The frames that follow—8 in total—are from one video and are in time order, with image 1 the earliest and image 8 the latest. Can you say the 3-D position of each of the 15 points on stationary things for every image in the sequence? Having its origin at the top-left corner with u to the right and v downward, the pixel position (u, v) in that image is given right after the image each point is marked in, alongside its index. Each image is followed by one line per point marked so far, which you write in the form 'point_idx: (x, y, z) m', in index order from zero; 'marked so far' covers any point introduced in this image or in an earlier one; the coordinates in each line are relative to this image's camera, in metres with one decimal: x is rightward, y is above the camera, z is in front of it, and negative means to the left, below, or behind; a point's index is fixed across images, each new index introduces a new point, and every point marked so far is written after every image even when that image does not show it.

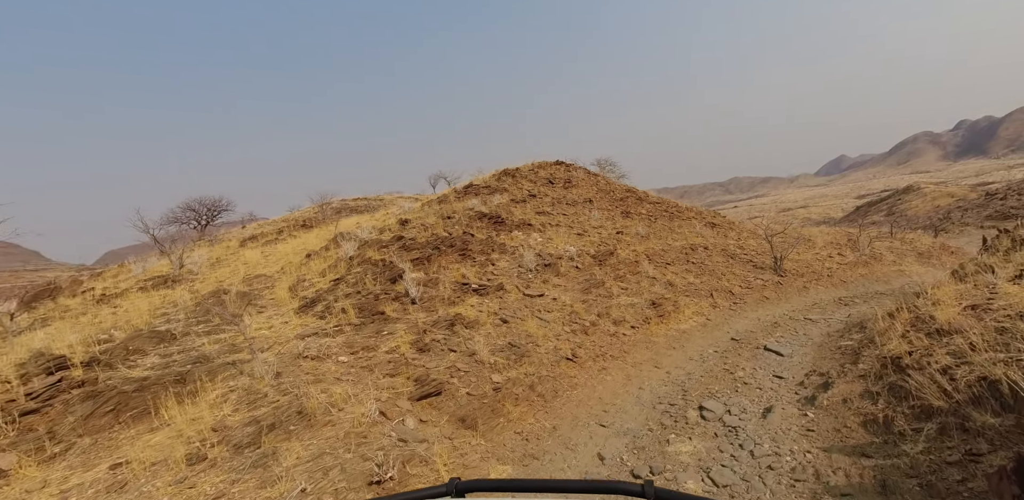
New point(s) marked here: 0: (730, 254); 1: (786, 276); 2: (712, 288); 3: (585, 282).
0: (+8.7, -0.2, +20.0) m
1: (+10.0, -1.0, +18.3) m
2: (+6.1, -1.2, +15.1) m
3: (+1.7, -0.7, +11.3) m
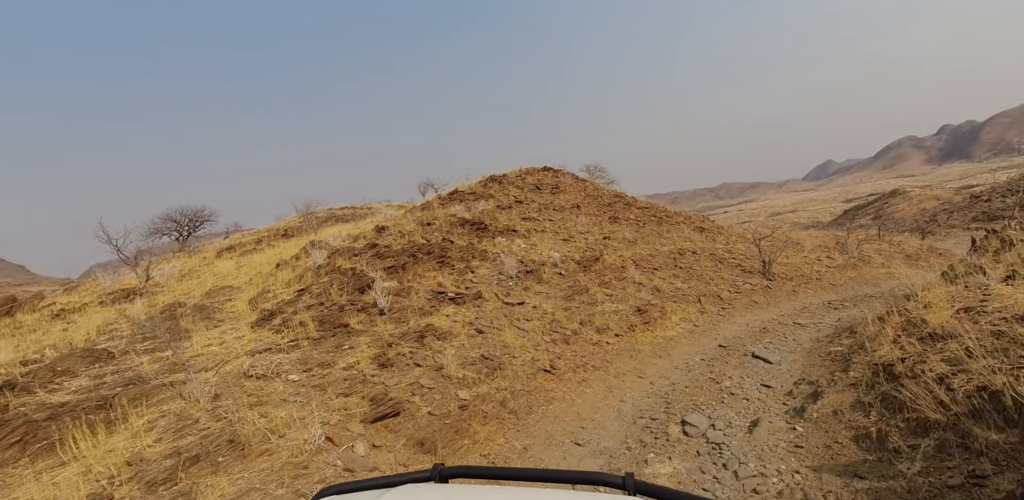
0: (+8.1, -0.3, +19.7) m
1: (+9.5, -1.1, +18.1) m
2: (+5.6, -1.3, +14.8) m
3: (+1.2, -0.9, +10.9) m
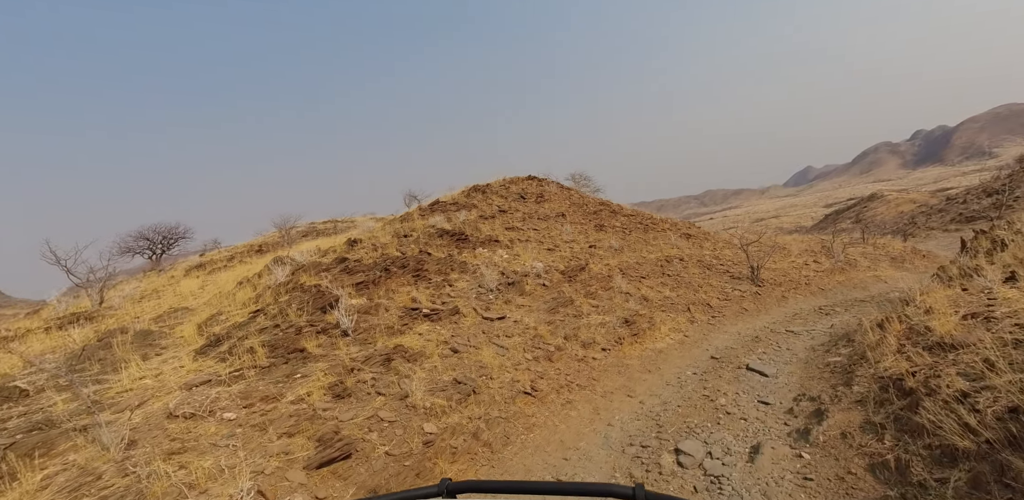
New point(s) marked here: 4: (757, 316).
0: (+7.5, -0.6, +19.3) m
1: (+8.9, -1.3, +17.8) m
2: (+5.1, -1.5, +14.4) m
3: (+0.8, -1.1, +10.4) m
4: (+7.0, -1.9, +14.2) m
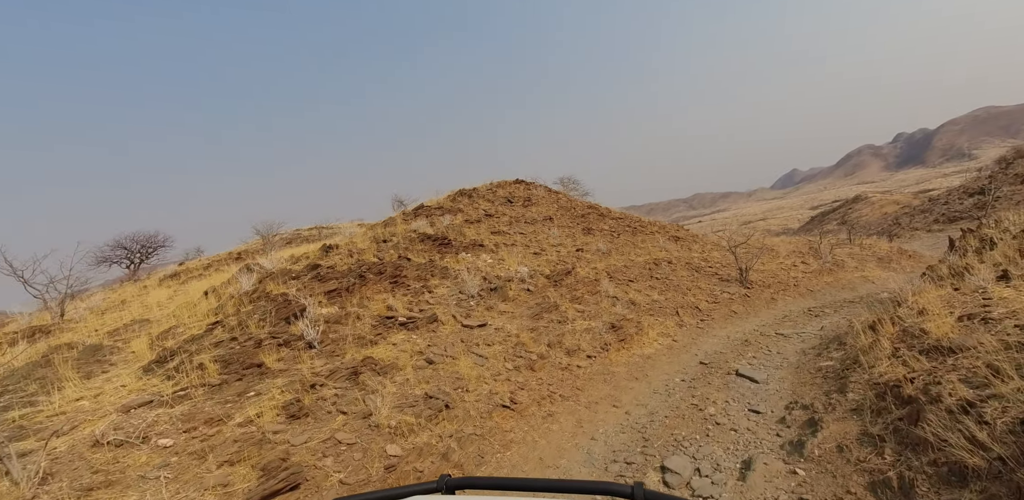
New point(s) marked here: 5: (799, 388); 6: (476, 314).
0: (+7.0, -0.7, +19.1) m
1: (+8.5, -1.4, +17.6) m
2: (+4.7, -1.6, +14.1) m
3: (+0.5, -1.1, +10.1) m
4: (+6.6, -1.9, +14.0) m
5: (+3.9, -1.9, +6.8) m
6: (-0.7, -1.1, +8.9) m
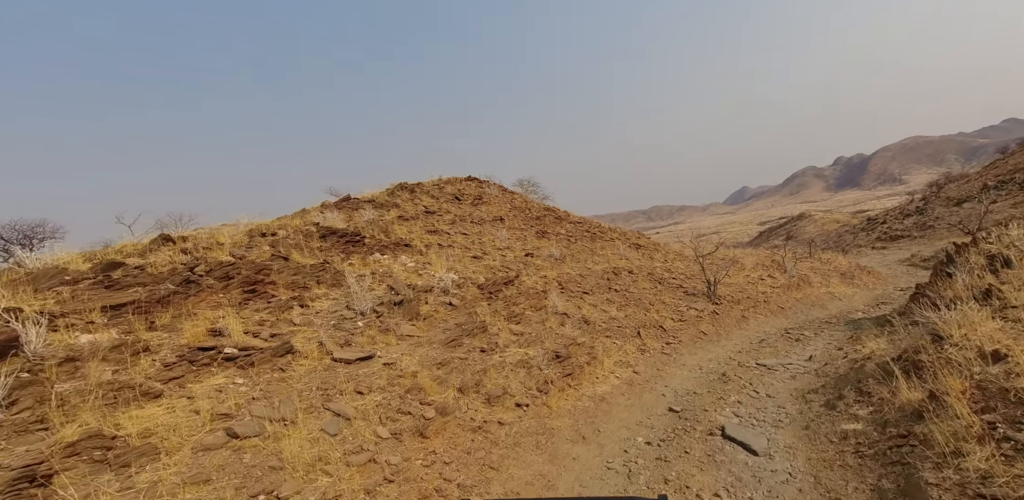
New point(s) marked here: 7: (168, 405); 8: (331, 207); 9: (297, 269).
0: (+5.0, -1.0, +17.0) m
1: (+6.5, -1.7, +15.6) m
2: (+3.0, -1.8, +11.8) m
3: (-0.9, -1.2, +7.5) m
4: (+4.9, -2.2, +11.8) m
5: (+2.8, -2.0, +4.4) m
6: (-1.9, -1.1, +6.2) m
7: (-2.8, -1.3, +4.0) m
8: (-5.4, +1.3, +14.7) m
9: (-3.3, -0.3, +7.7) m
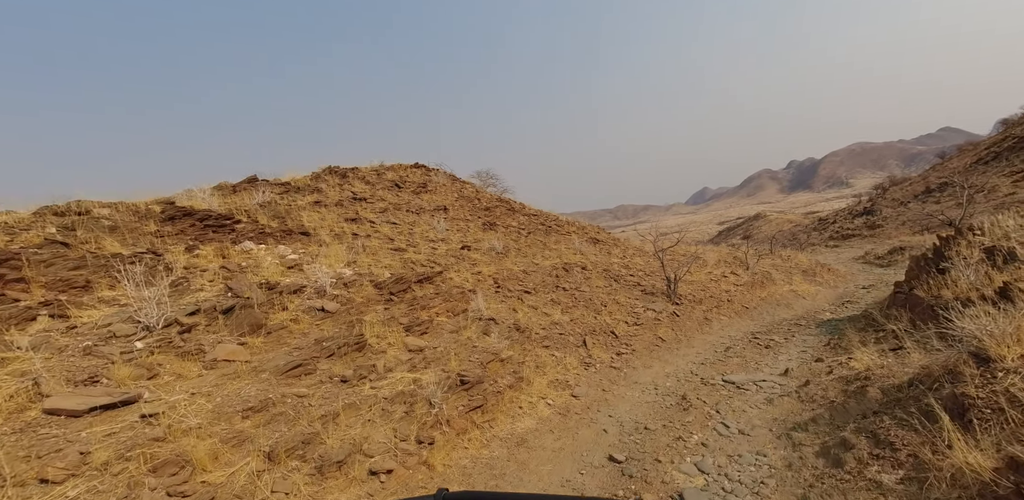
0: (+3.1, -0.8, +15.2) m
1: (+4.7, -1.5, +13.8) m
2: (+1.5, -1.6, +9.9) m
3: (-2.1, -1.0, +5.3) m
4: (+3.3, -2.0, +10.0) m
5: (+1.7, -1.9, +2.5) m
6: (-3.0, -1.0, +3.9) m
7: (-3.8, -1.1, +1.7) m
8: (-7.1, +1.5, +12.2) m
9: (-4.5, -0.1, +5.3) m
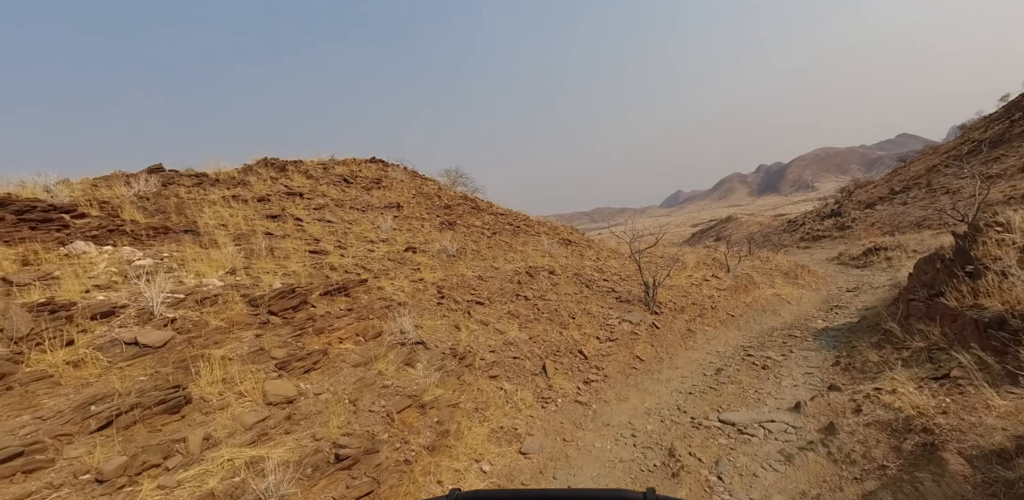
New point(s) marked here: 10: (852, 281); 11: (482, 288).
0: (+1.9, -0.8, +13.3) m
1: (+3.6, -1.6, +12.1) m
2: (+0.6, -1.6, +8.0) m
3: (-2.8, -1.0, +3.2) m
4: (+2.4, -2.0, +8.2) m
5: (+1.2, -1.9, +0.6) m
6: (-3.7, -1.0, +1.8) m
7: (-4.3, -1.1, -0.4) m
8: (-8.1, +1.4, +9.9) m
9: (-5.2, -0.2, +3.1) m
10: (+12.5, -1.2, +18.2) m
11: (-0.6, -0.8, +10.2) m
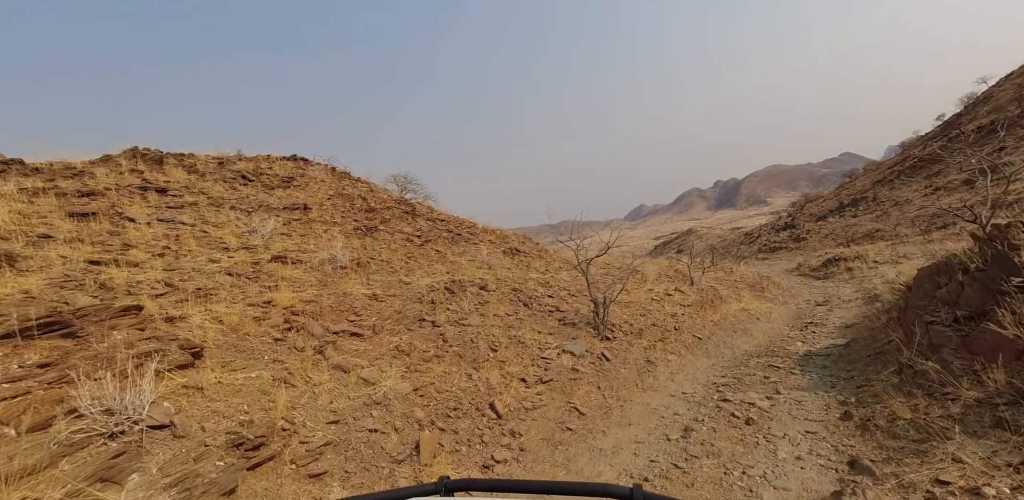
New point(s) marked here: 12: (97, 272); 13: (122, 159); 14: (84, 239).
0: (+0.2, -1.0, +10.8) m
1: (+2.0, -1.7, +9.6) m
2: (-0.8, -1.7, +5.3) m
3: (-3.8, -1.0, +0.3) m
4: (+1.0, -2.1, +5.6) m
5: (+0.3, -1.8, -2.0) m
6: (-4.6, -0.9, -1.1) m
7: (-5.1, -1.0, -3.4) m
8: (-9.6, +1.3, +6.7) m
9: (-6.3, -0.2, +0.1) m
10: (+10.4, -1.5, +16.3) m
11: (-2.1, -0.9, +7.5) m
12: (-4.7, -0.3, +5.7) m
13: (-10.3, +2.4, +13.4) m
14: (-5.9, +0.1, +6.9) m
